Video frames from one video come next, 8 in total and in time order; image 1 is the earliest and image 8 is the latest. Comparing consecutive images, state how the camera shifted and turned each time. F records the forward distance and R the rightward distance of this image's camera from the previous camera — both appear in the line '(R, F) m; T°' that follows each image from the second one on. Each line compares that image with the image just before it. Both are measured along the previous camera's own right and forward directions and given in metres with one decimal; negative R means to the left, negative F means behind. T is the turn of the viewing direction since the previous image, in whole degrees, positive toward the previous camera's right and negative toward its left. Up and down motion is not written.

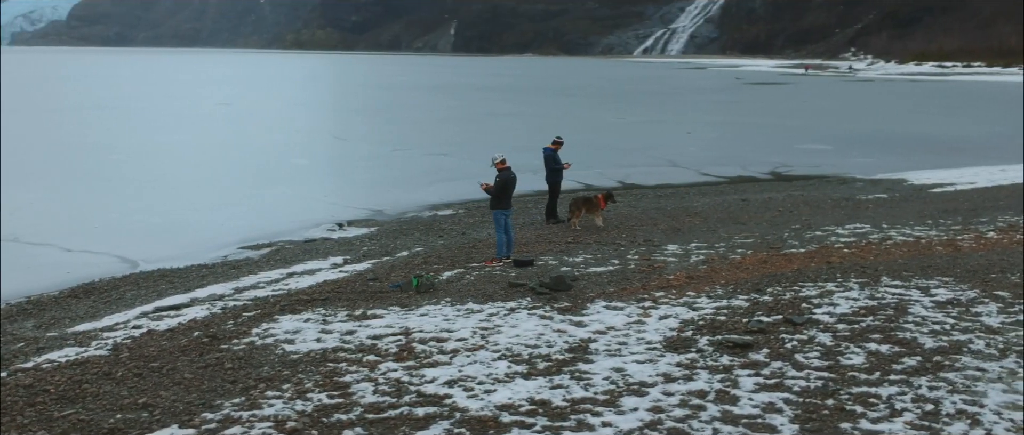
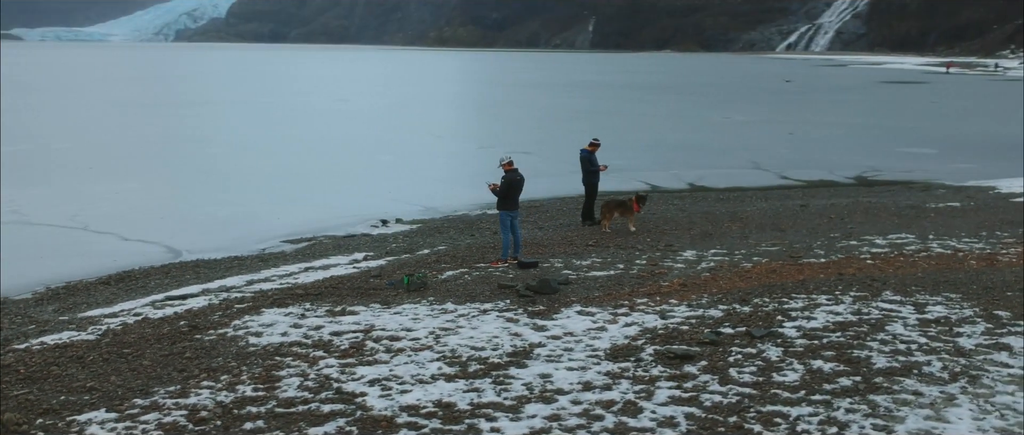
(+1.8, +0.1) m; -8°
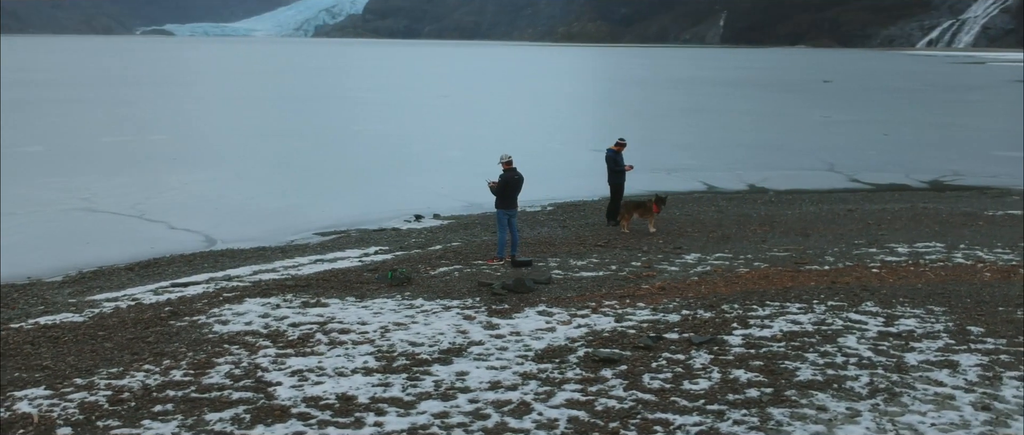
(+1.8, 0.0) m; -7°
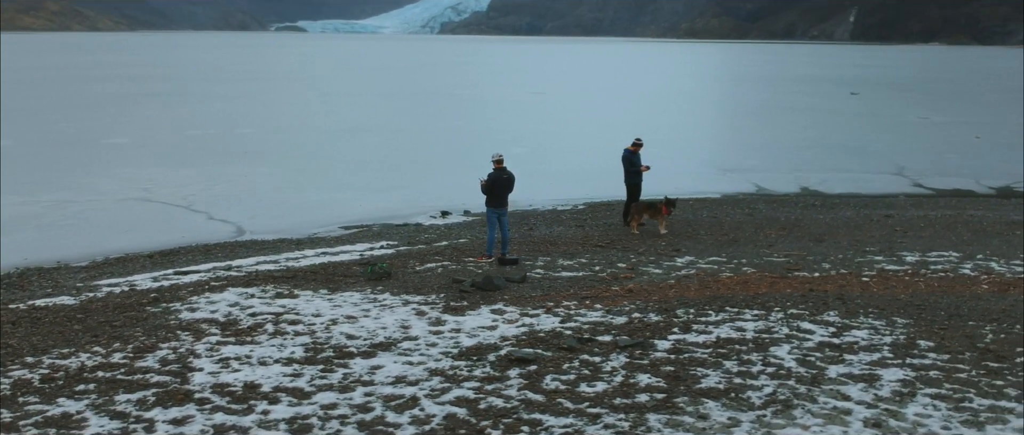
(+1.8, 0.0) m; -7°
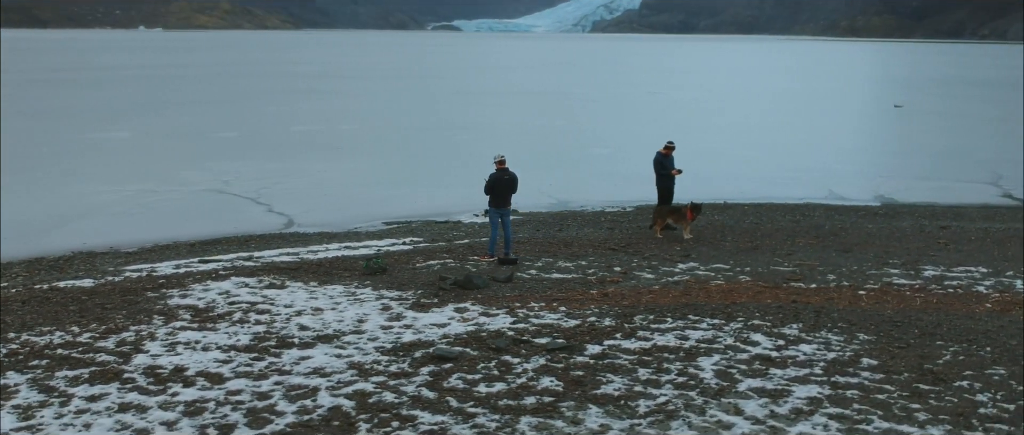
(+2.0, 0.0) m; -9°
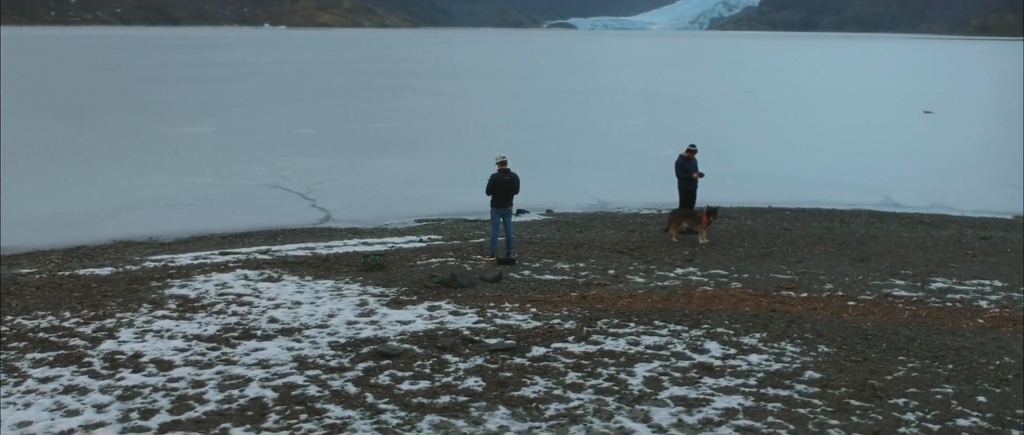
(+1.6, 0.0) m; -7°
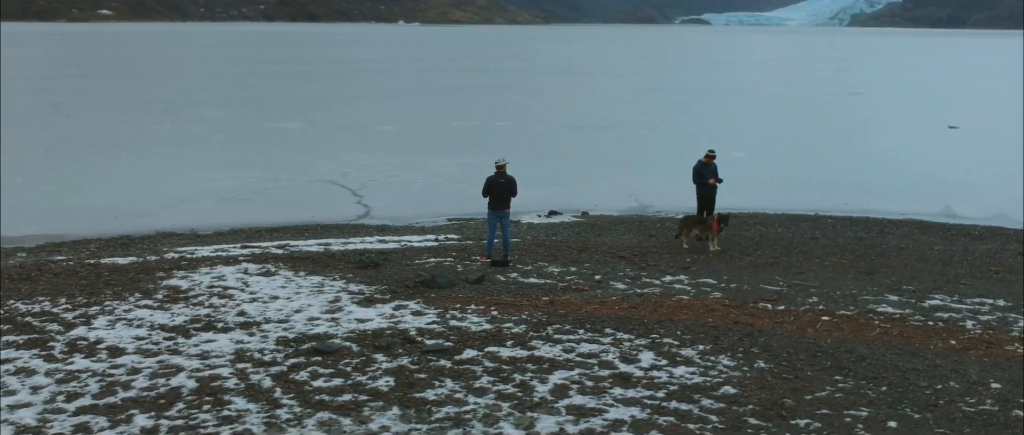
(+1.8, 0.0) m; -7°
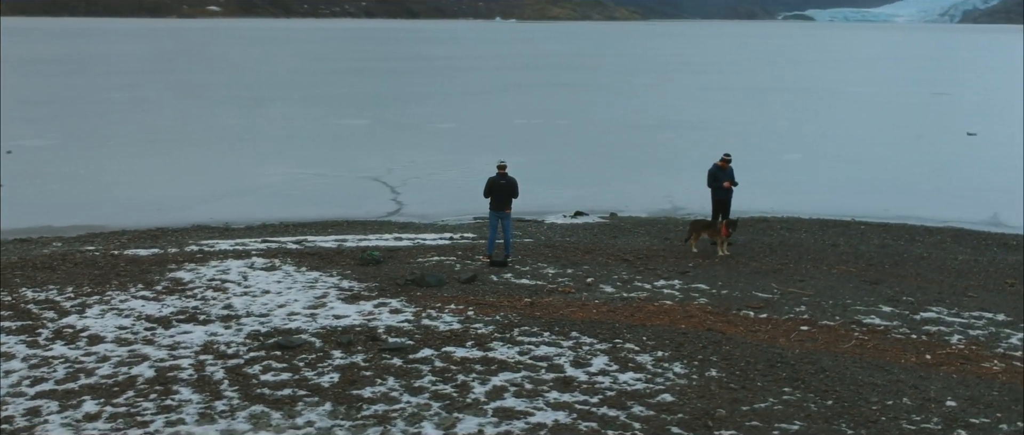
(+1.3, -0.1) m; -5°
